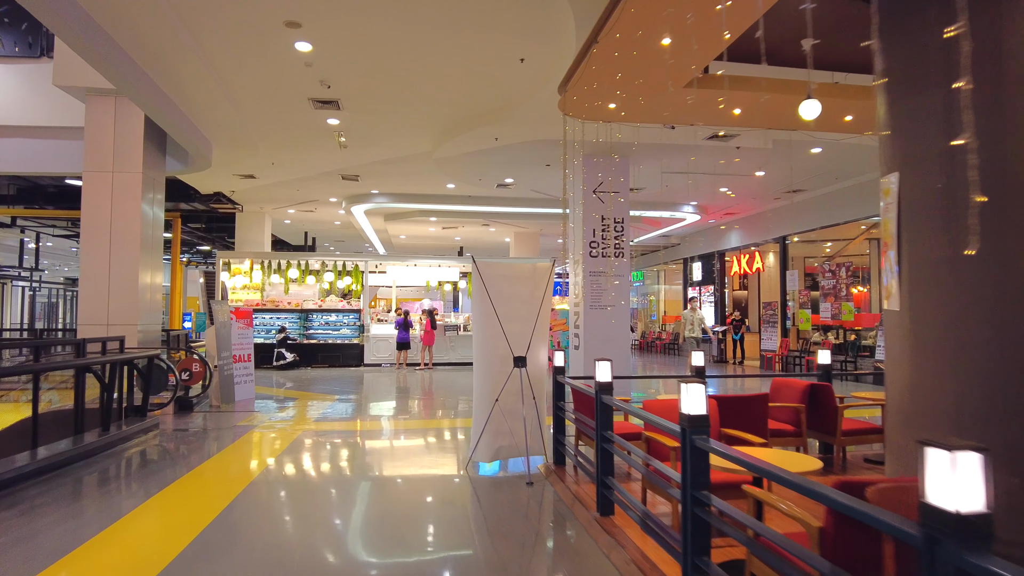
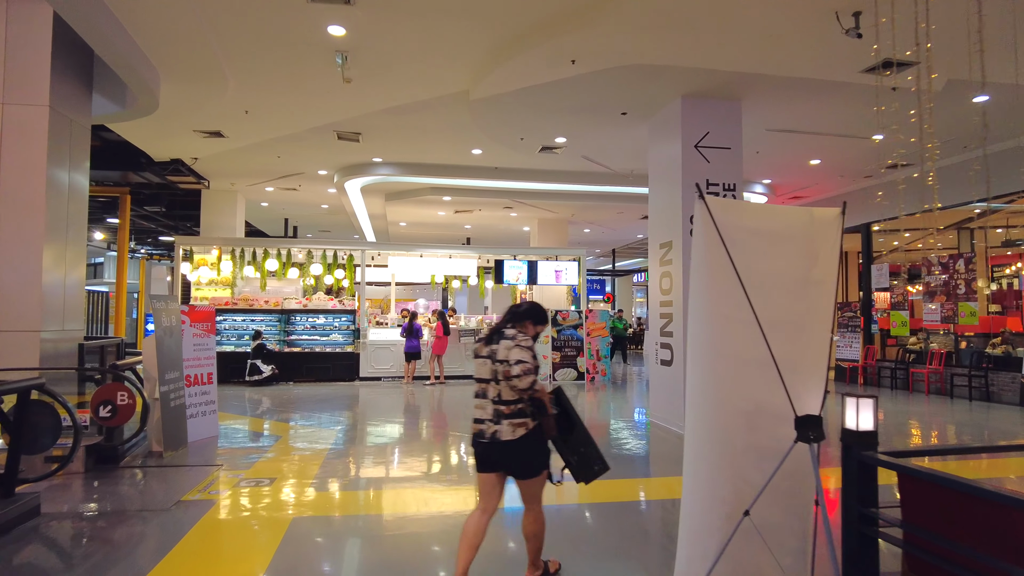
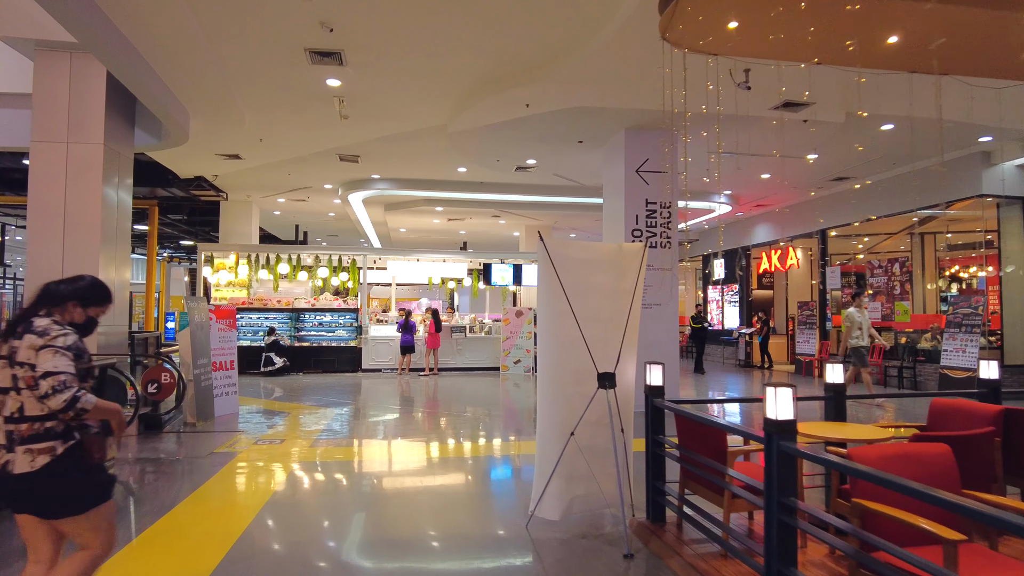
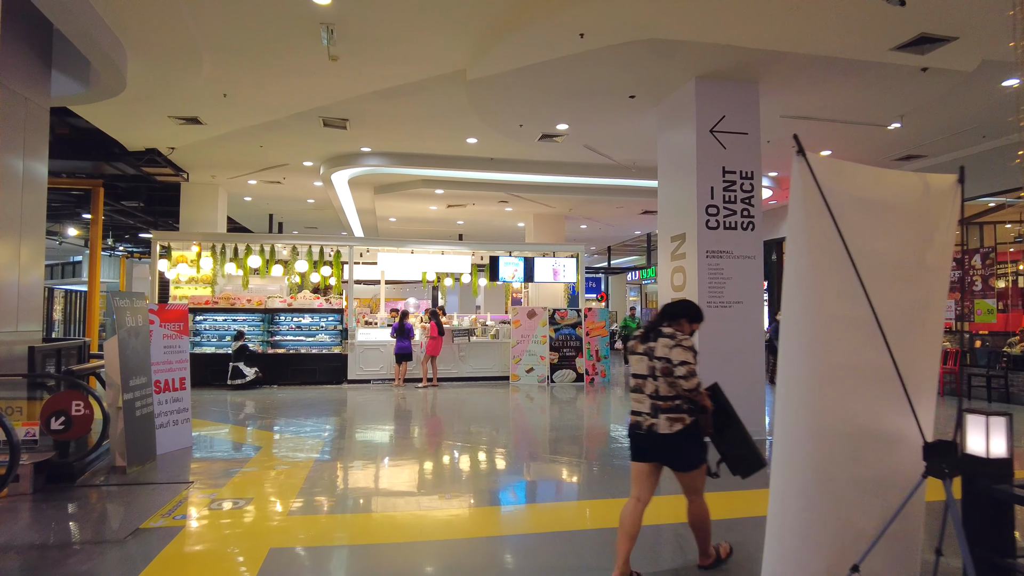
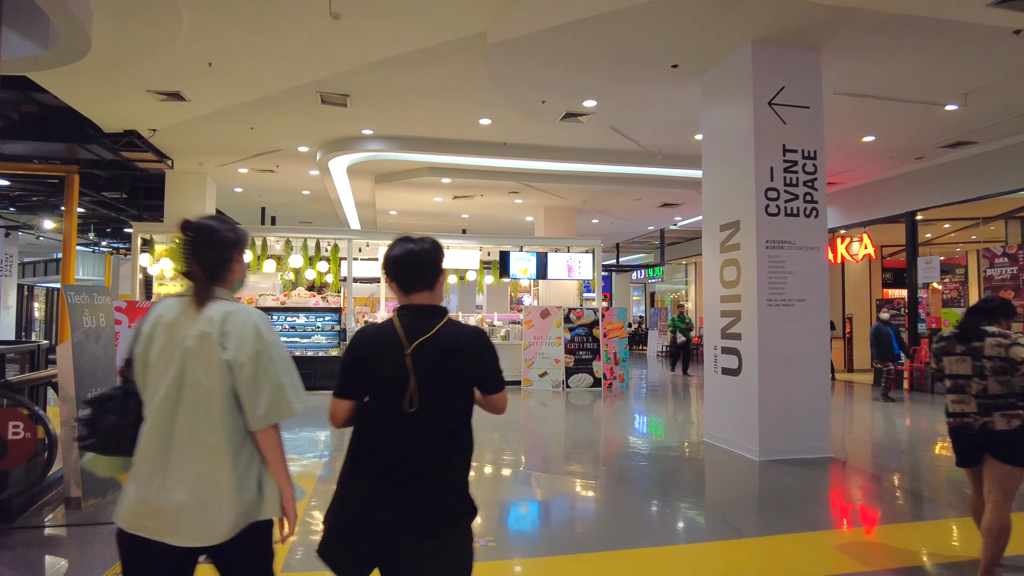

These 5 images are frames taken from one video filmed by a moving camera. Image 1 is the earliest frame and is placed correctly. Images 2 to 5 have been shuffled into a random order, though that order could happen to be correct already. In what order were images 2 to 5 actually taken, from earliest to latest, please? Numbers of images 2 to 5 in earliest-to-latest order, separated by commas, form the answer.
3, 2, 4, 5
